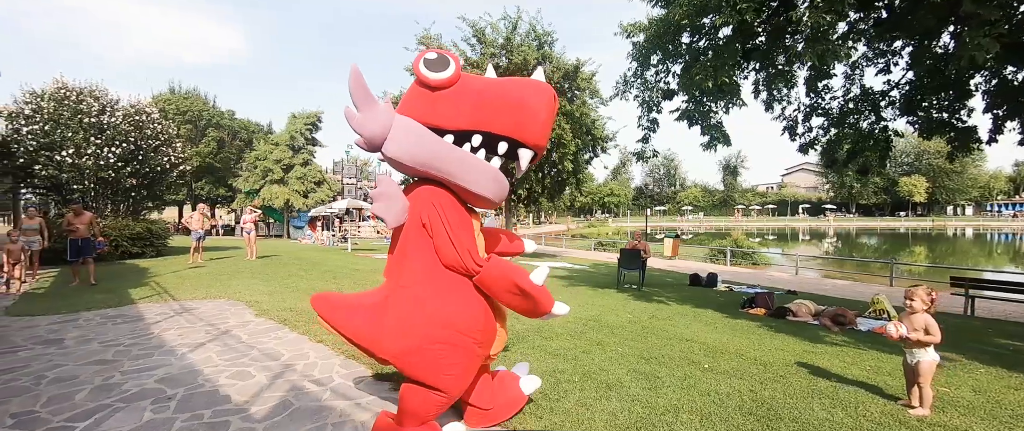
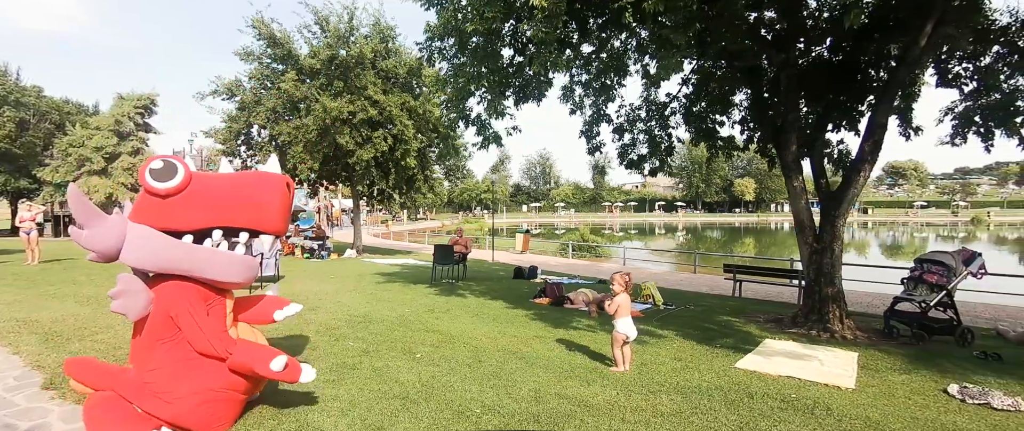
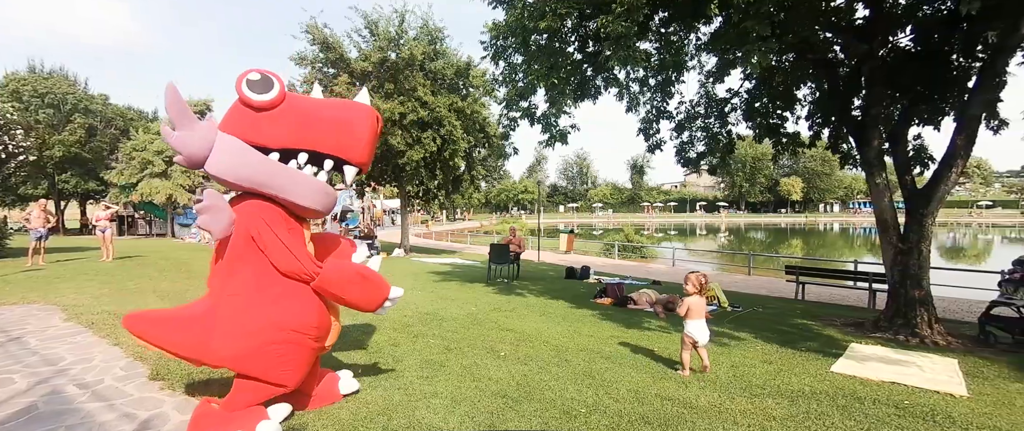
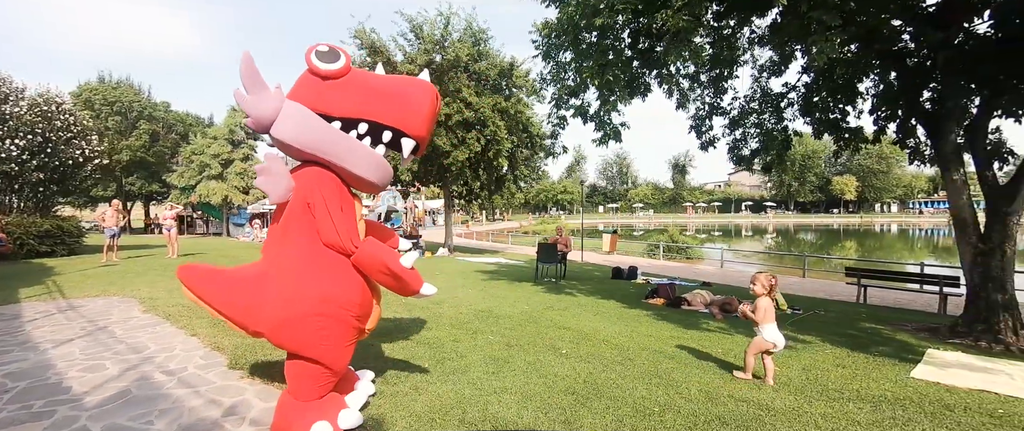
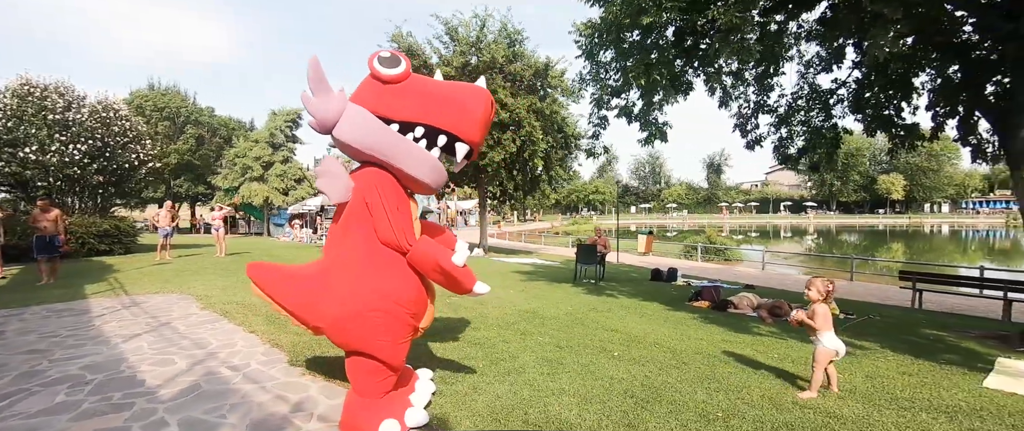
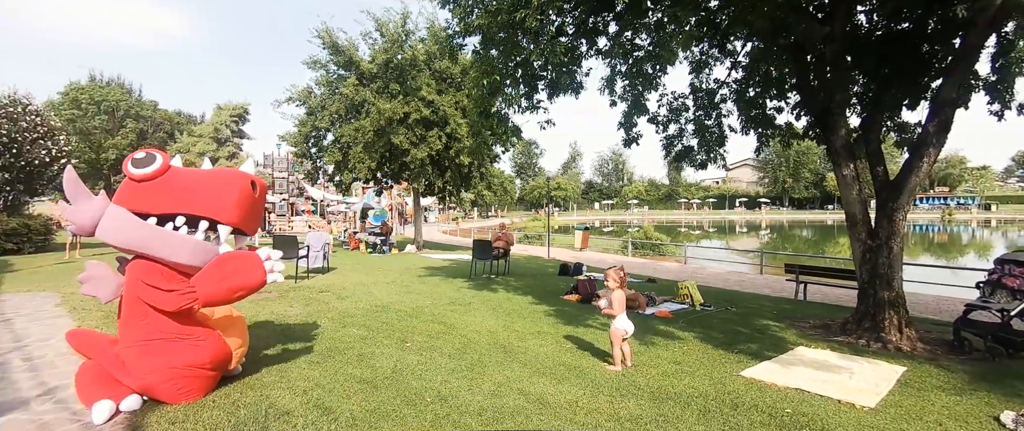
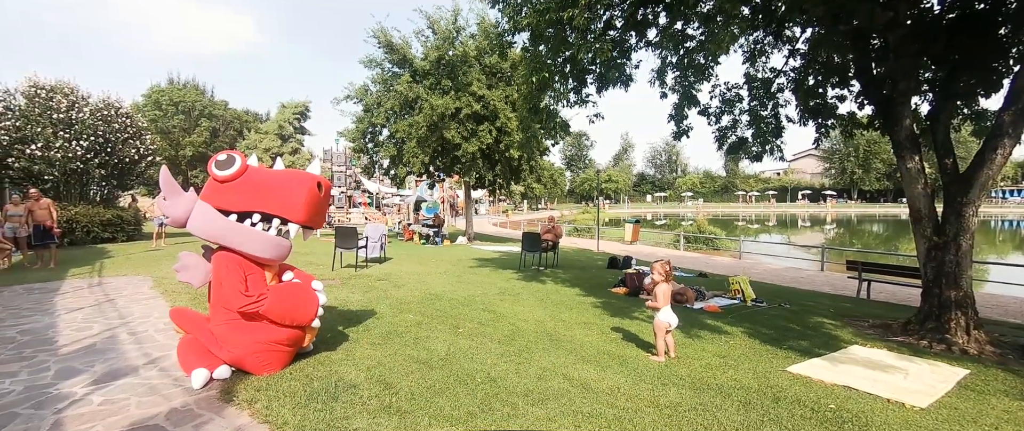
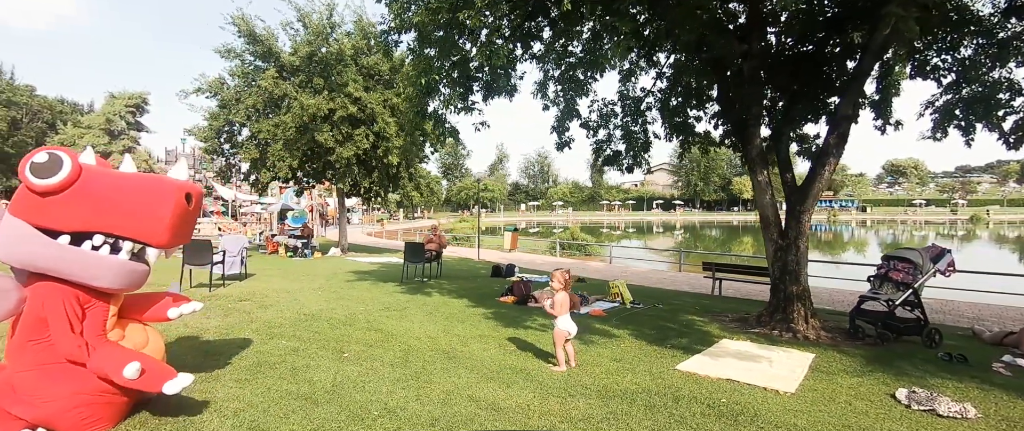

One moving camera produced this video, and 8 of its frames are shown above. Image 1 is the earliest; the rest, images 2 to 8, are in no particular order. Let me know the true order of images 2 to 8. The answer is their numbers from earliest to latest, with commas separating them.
5, 4, 3, 2, 8, 6, 7
